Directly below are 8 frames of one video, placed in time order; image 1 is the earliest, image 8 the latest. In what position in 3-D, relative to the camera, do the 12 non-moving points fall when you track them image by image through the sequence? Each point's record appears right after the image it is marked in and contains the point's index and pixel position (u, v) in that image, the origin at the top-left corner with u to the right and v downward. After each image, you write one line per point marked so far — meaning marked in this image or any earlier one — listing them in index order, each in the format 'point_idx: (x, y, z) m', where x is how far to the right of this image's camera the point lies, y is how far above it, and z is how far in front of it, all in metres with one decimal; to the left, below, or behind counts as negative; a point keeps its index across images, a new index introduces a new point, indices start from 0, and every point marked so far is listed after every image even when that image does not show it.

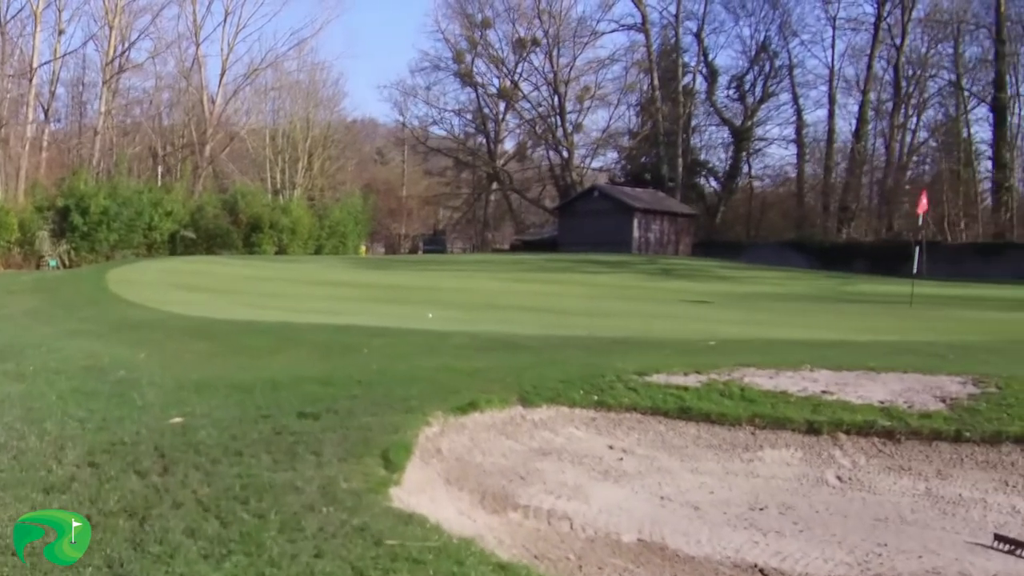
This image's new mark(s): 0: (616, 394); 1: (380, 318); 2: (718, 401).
0: (+0.5, -0.5, +7.2) m
1: (-1.1, -0.2, +13.0) m
2: (+1.0, -0.5, +7.3) m
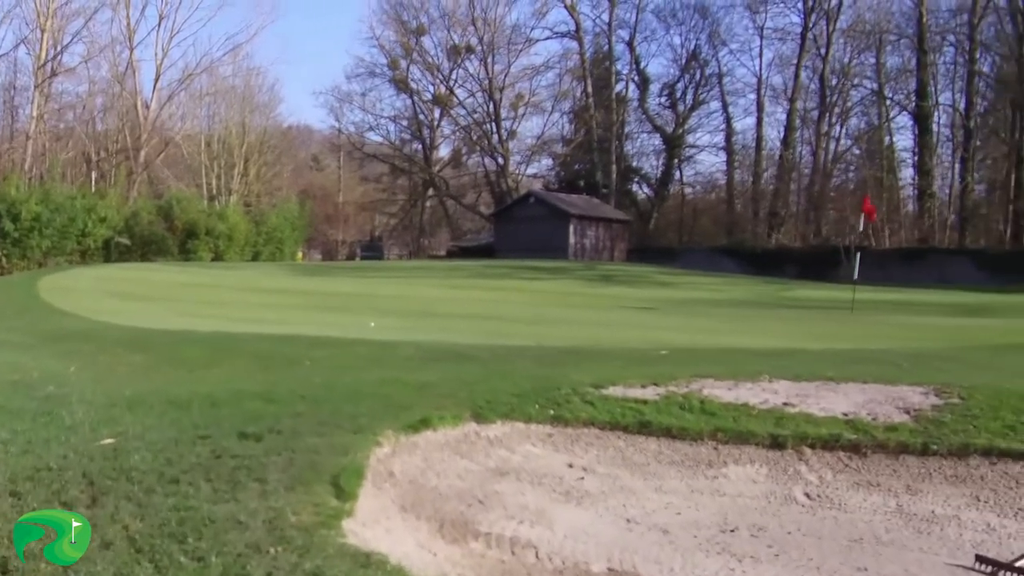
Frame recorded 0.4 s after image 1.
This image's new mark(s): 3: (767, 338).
0: (+0.3, -0.5, +6.9) m
1: (-1.6, -0.3, +12.7) m
2: (+0.7, -0.6, +7.0) m
3: (+2.0, -0.4, +12.1) m
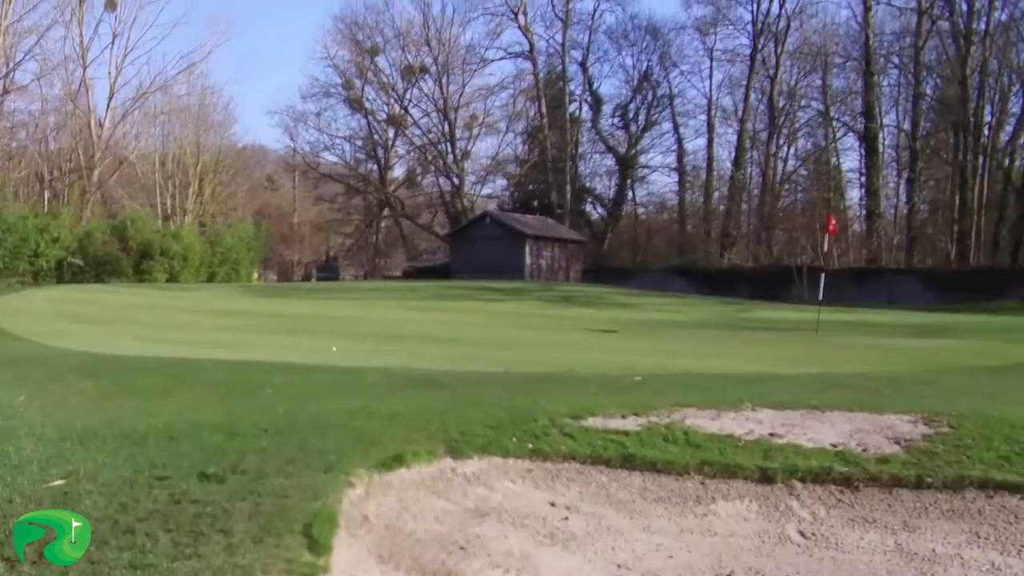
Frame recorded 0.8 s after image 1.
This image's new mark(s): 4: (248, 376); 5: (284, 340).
0: (+0.2, -0.7, +6.6) m
1: (-1.8, -0.5, +12.3) m
2: (+0.6, -0.7, +6.6) m
3: (+1.7, -0.6, +11.8) m
4: (-1.6, -0.5, +9.6) m
5: (-2.0, -0.5, +13.9) m
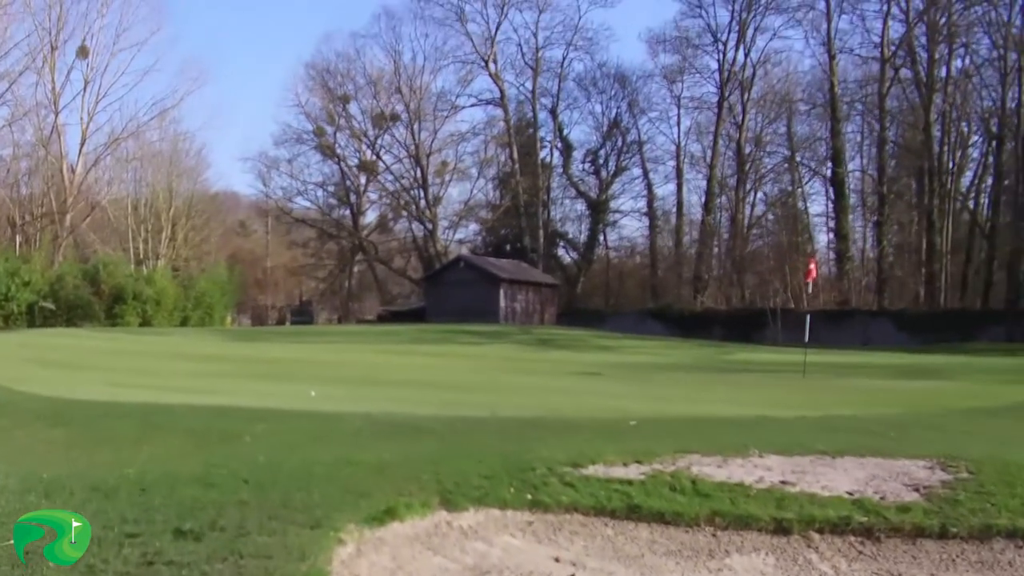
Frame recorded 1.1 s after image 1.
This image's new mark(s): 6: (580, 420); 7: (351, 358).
0: (+0.2, -0.8, +6.2) m
1: (-1.9, -0.8, +11.8) m
2: (+0.6, -0.8, +6.2) m
3: (+1.6, -0.8, +11.4) m
4: (-1.7, -0.8, +9.2) m
5: (-2.2, -0.8, +13.4) m
6: (+0.4, -0.8, +9.2) m
7: (-1.9, -0.8, +18.7) m
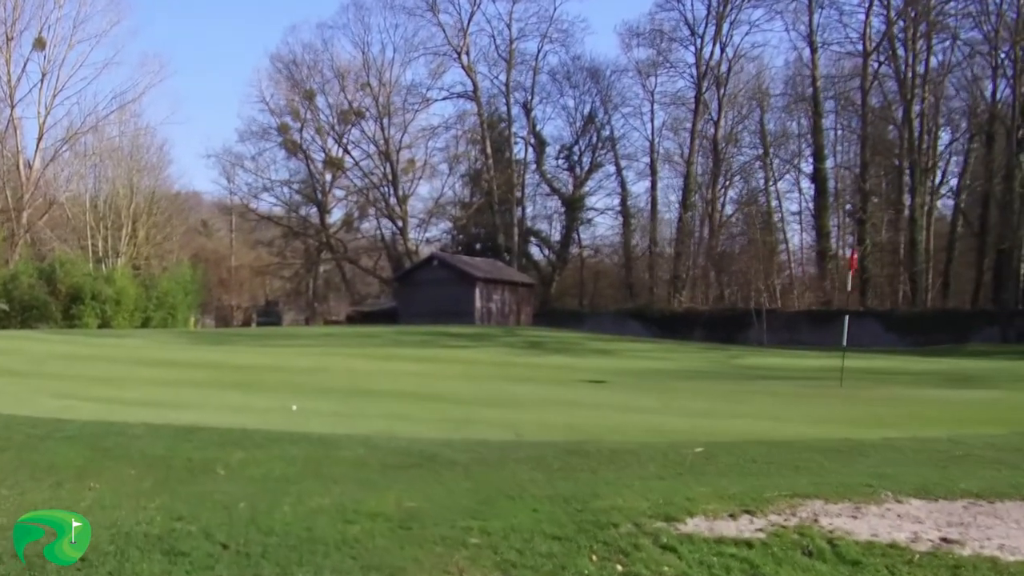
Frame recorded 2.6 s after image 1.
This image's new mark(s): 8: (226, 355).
0: (+0.4, -0.8, +4.5) m
1: (-1.8, -0.8, +10.1) m
2: (+0.9, -0.8, +4.5) m
3: (+1.8, -0.8, +9.8) m
4: (-1.5, -0.8, +7.4) m
5: (-2.1, -0.8, +11.7) m
6: (+0.6, -0.8, +7.5) m
7: (-2.0, -0.8, +17.0) m
8: (-3.4, -0.8, +18.6) m
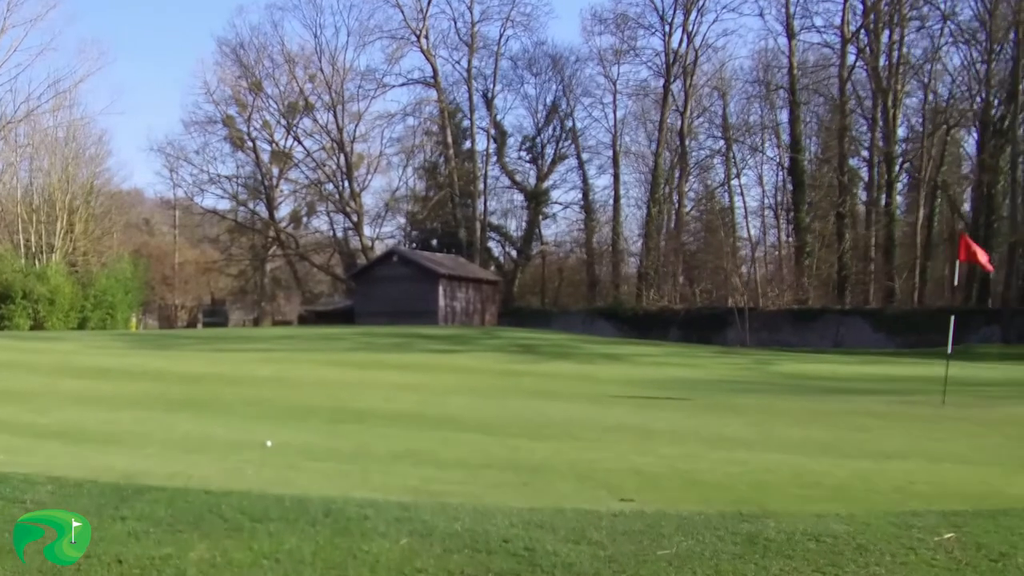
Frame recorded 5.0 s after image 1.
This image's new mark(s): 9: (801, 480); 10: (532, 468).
0: (+0.9, -0.7, +1.7) m
1: (-1.5, -0.8, +7.2) m
2: (+1.3, -0.8, +1.8) m
3: (+2.0, -0.8, +7.1) m
4: (-1.2, -0.7, +4.6) m
5: (-1.9, -0.8, +8.8) m
6: (+0.9, -0.7, +4.8) m
7: (-2.0, -0.8, +14.1) m
8: (-3.4, -0.7, +15.7) m
9: (+1.1, -0.8, +6.2) m
10: (+0.1, -0.7, +6.5) m
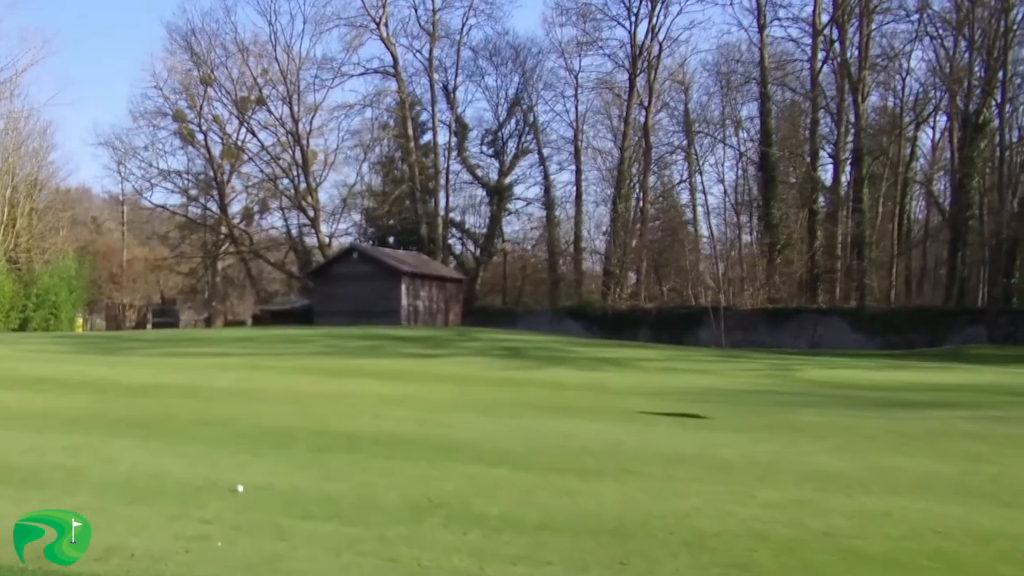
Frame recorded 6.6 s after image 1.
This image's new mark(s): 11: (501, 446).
0: (+1.2, -0.7, 0.0) m
1: (-1.4, -0.7, +5.4) m
2: (+1.7, -0.8, +0.1) m
3: (+2.2, -0.8, +5.3) m
4: (-0.9, -0.7, +2.8) m
5: (-1.7, -0.7, +7.0) m
6: (+1.2, -0.7, +3.0) m
7: (-2.0, -0.7, +12.3) m
8: (-3.5, -0.7, +13.8) m
9: (+1.4, -0.7, +4.5) m
10: (+0.3, -0.7, +4.7) m
11: (0.0, -0.8, +7.4) m
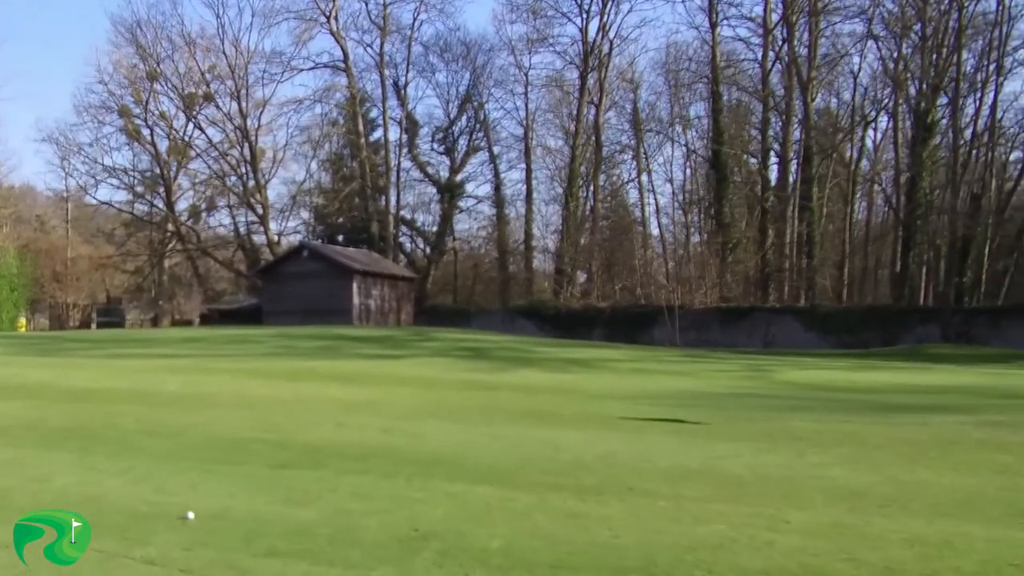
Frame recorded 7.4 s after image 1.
0: (+1.4, -0.7, -0.6) m
1: (-1.3, -0.7, +4.7) m
2: (+1.9, -0.8, -0.5) m
3: (+2.3, -0.8, +4.8) m
4: (-0.8, -0.7, +2.1) m
5: (-1.8, -0.7, +6.3) m
6: (+1.3, -0.7, +2.4) m
7: (-2.2, -0.7, +11.6) m
8: (-3.8, -0.7, +13.0) m
9: (+1.4, -0.7, +3.9) m
10: (+0.3, -0.7, +4.1) m
11: (-0.1, -0.7, +6.8) m
